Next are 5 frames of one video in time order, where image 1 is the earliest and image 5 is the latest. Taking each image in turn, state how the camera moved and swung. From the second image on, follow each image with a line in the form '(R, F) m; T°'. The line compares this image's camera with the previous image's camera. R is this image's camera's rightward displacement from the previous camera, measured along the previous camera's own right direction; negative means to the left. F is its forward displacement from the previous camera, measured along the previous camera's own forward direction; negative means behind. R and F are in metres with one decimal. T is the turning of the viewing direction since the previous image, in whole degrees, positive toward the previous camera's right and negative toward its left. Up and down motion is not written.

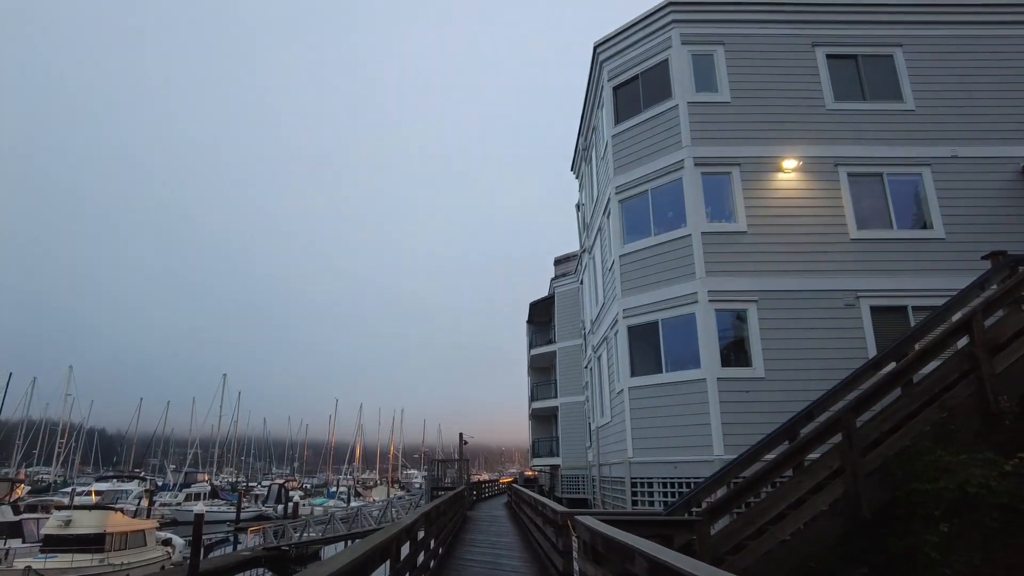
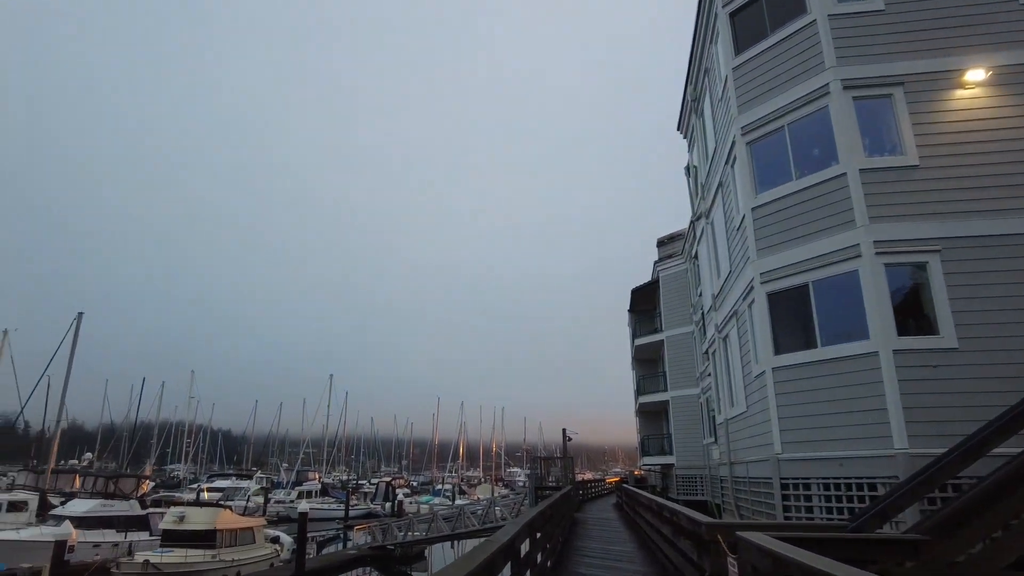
(-0.2, +1.6) m; -9°
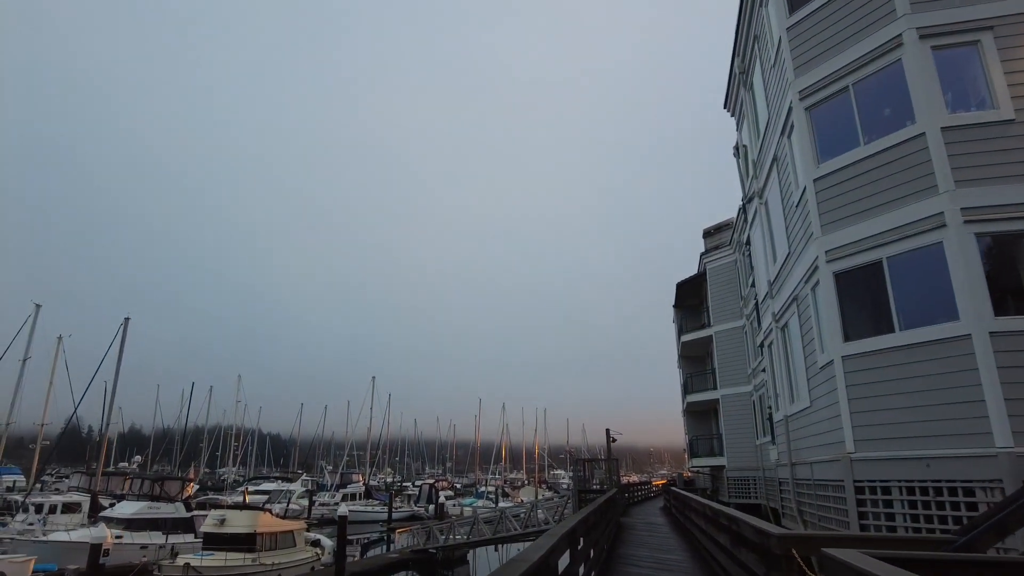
(+0.1, +0.7) m; -4°
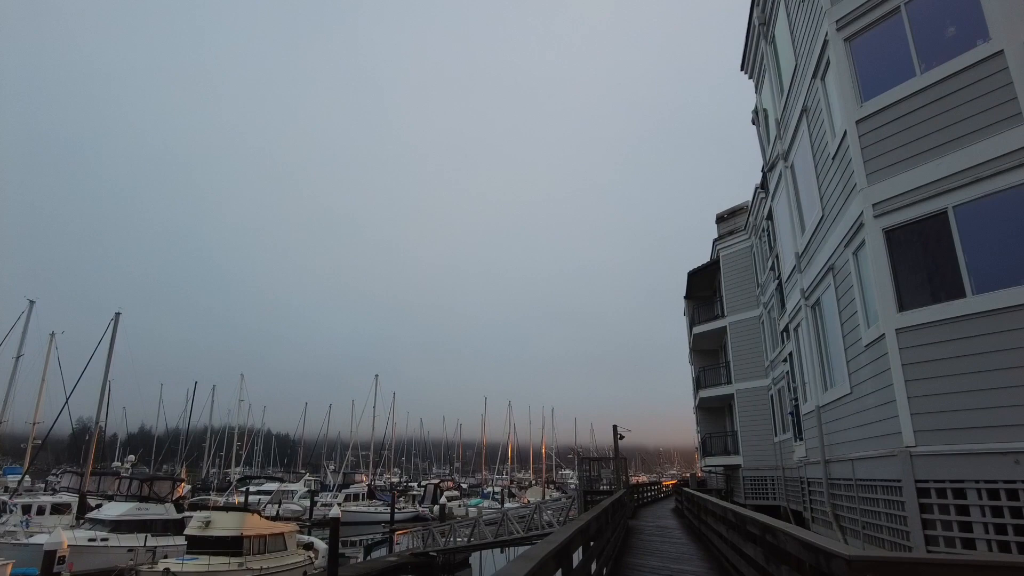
(+0.2, +1.2) m; -1°
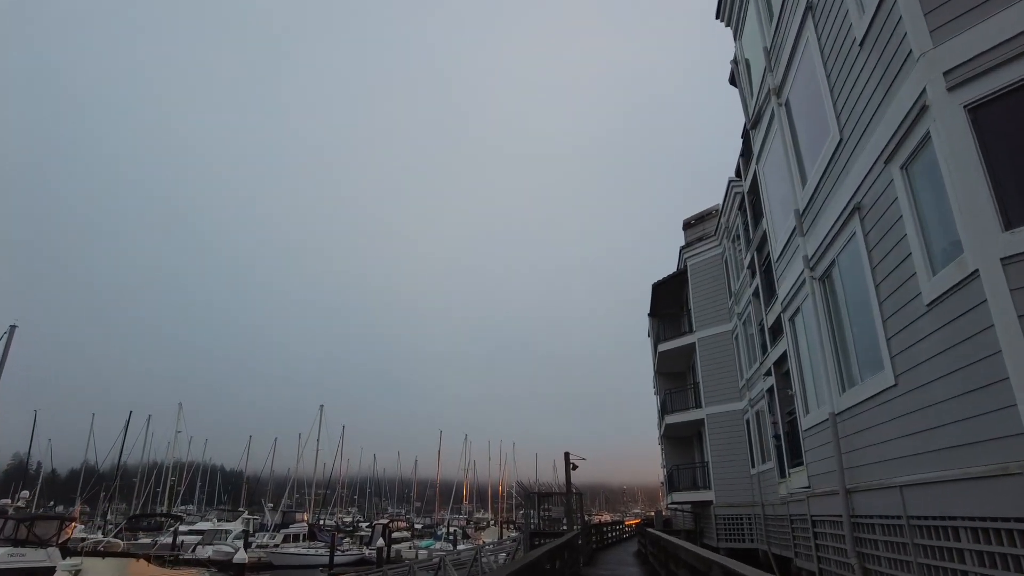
(+0.7, +2.4) m; +3°
